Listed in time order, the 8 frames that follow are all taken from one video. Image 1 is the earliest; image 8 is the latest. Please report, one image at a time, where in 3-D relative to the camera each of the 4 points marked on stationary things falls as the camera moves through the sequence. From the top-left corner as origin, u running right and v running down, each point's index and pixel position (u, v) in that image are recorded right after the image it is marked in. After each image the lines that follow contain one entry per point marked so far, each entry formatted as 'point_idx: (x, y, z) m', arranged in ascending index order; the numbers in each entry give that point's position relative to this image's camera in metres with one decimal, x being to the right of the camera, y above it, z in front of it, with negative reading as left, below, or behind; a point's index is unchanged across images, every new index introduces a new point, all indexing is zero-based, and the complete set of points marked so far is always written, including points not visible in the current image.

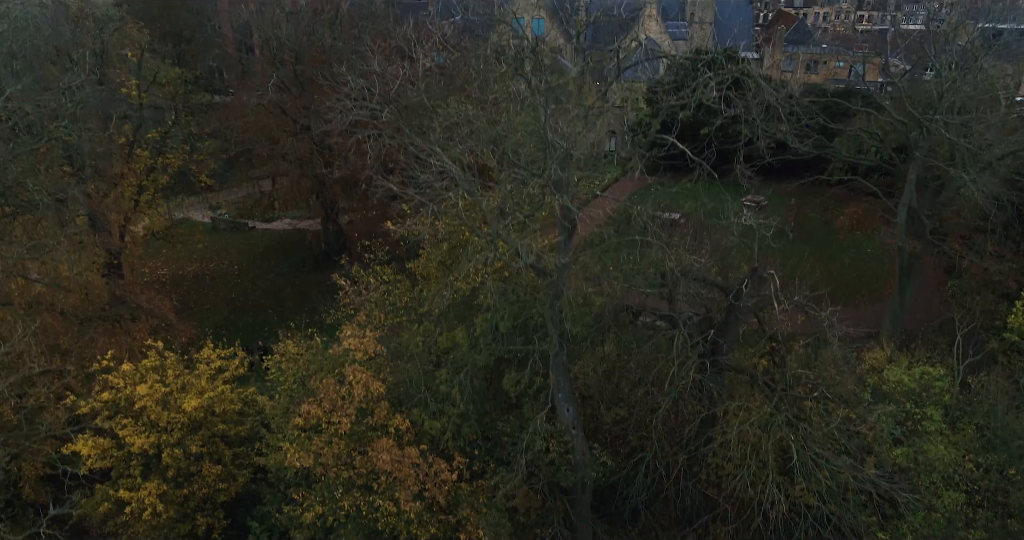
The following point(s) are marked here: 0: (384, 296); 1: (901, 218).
0: (-2.1, -0.5, +12.4) m
1: (+8.3, +1.1, +15.9) m
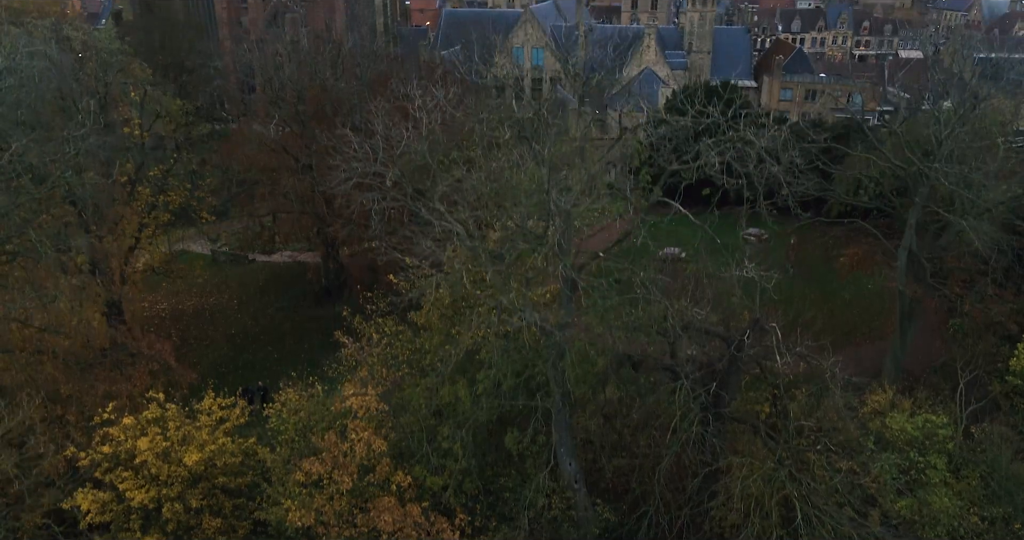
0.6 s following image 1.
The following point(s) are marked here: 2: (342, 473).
0: (-2.1, -1.3, +12.4) m
1: (+8.3, +0.2, +15.9) m
2: (-2.5, -2.9, +10.8) m
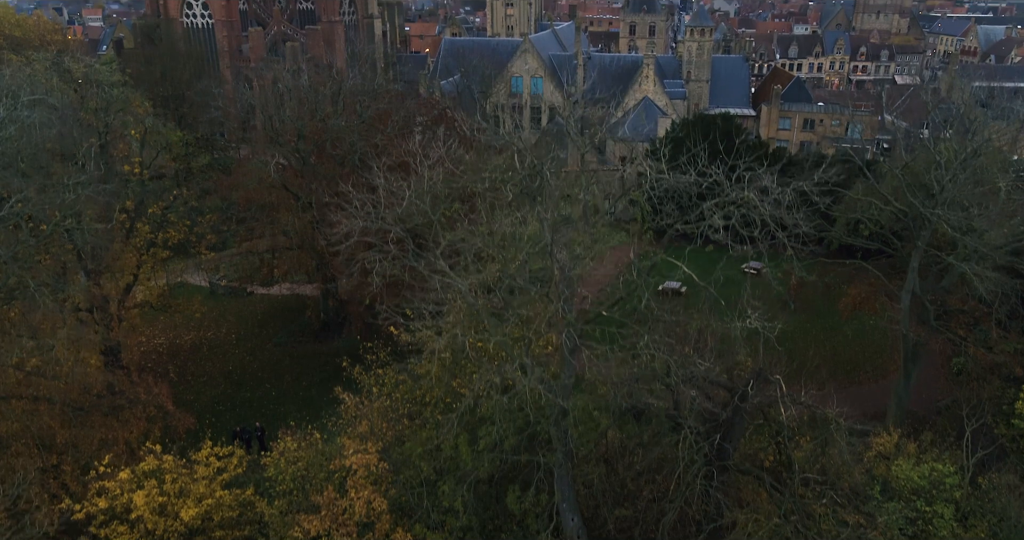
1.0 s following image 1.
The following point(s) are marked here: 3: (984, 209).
0: (-2.1, -2.2, +12.2) m
1: (+8.3, -0.7, +15.8) m
2: (-2.4, -3.7, +10.6) m
3: (+10.0, +1.3, +15.9) m
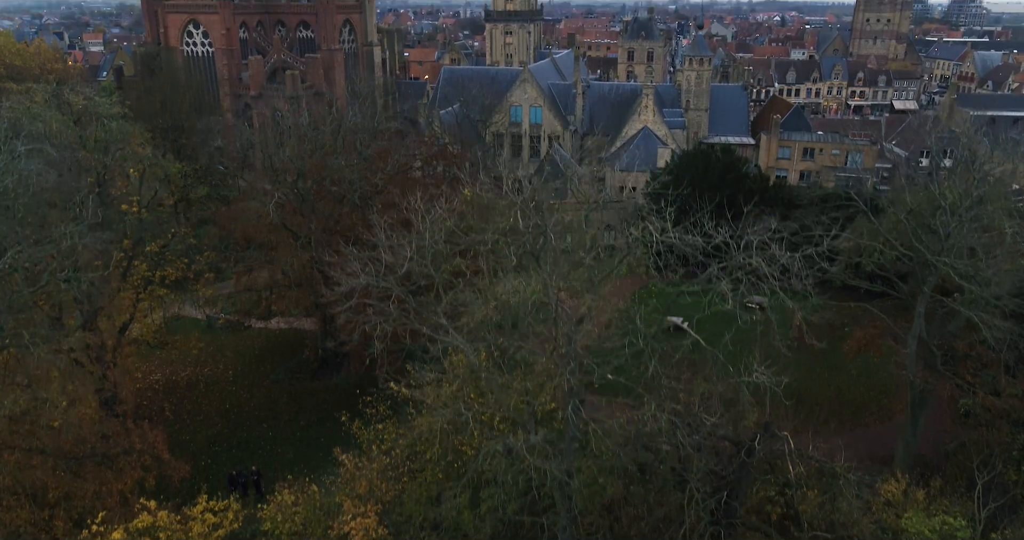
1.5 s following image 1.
0: (-2.0, -3.0, +12.0) m
1: (+8.3, -1.6, +15.6) m
2: (-2.4, -4.6, +10.3) m
3: (+10.1, +0.4, +15.7) m
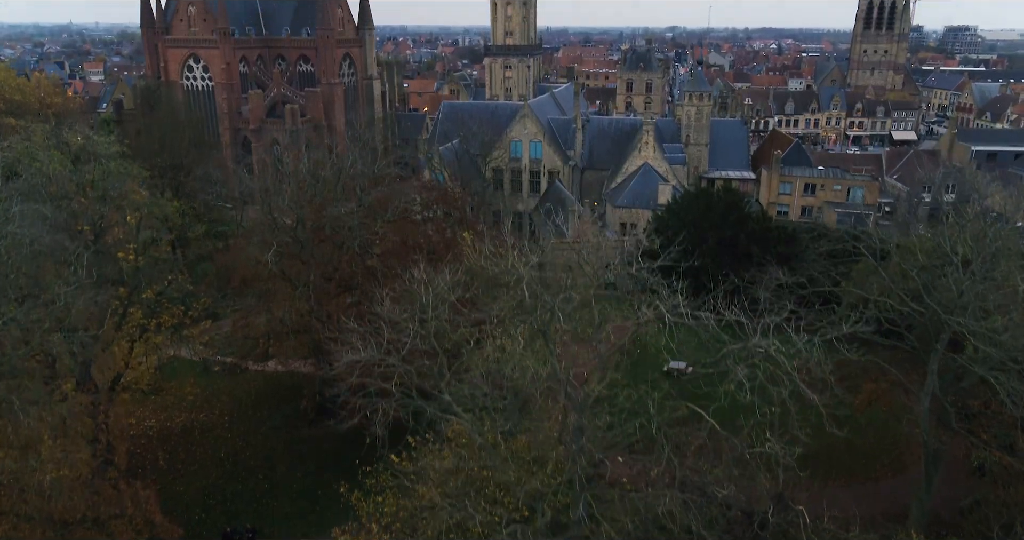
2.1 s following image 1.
0: (-2.0, -4.1, +11.5) m
1: (+8.4, -2.8, +15.2) m
2: (-2.3, -5.6, +9.8) m
3: (+10.1, -0.8, +15.4) m
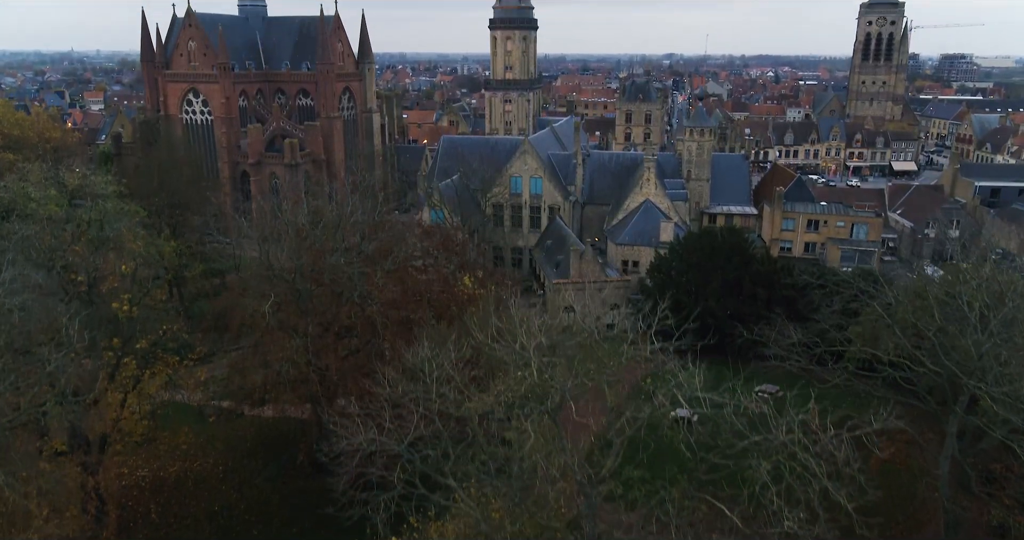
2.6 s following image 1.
0: (-1.9, -5.1, +11.0) m
1: (+8.5, -3.9, +14.7) m
2: (-2.2, -6.6, +9.2) m
3: (+10.2, -1.9, +15.0) m
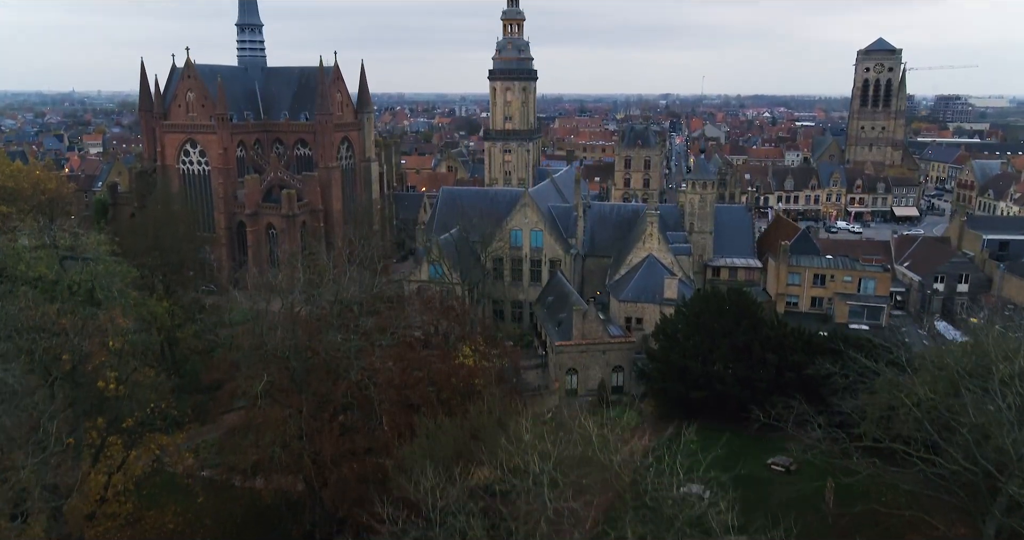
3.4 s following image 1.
0: (-1.7, -6.7, +9.9) m
1: (+8.6, -5.6, +13.7) m
2: (-2.0, -8.0, +8.1) m
3: (+10.3, -3.6, +14.1) m
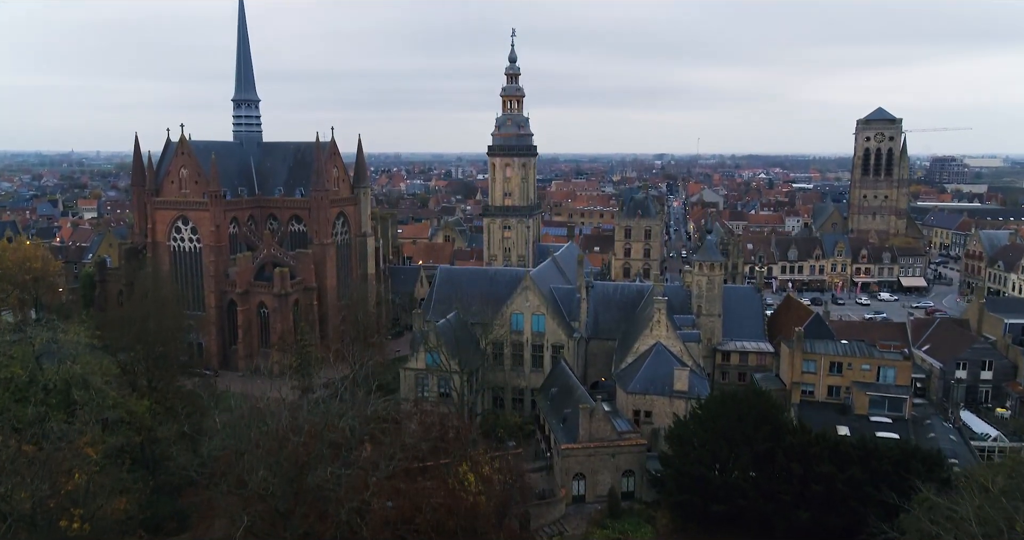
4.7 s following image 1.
0: (-1.5, -8.9, +7.8) m
1: (+8.8, -8.0, +11.7) m
2: (-1.8, -10.1, +5.9) m
3: (+10.5, -6.0, +12.3) m
